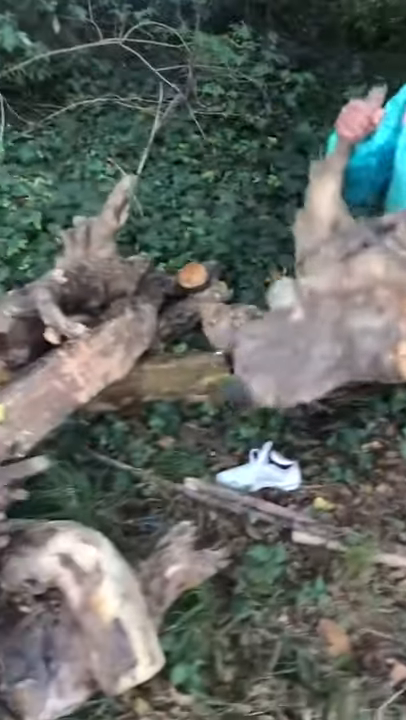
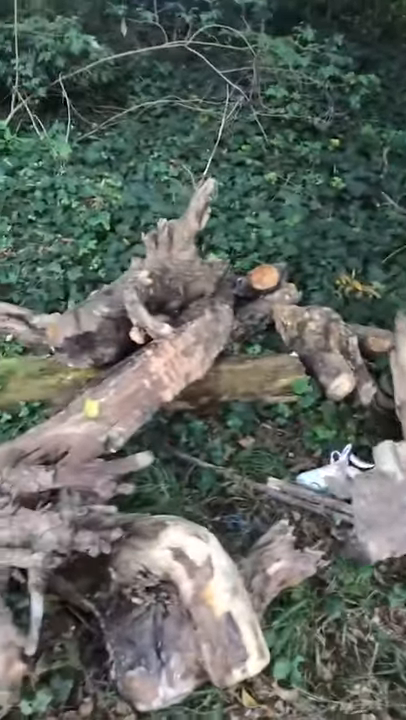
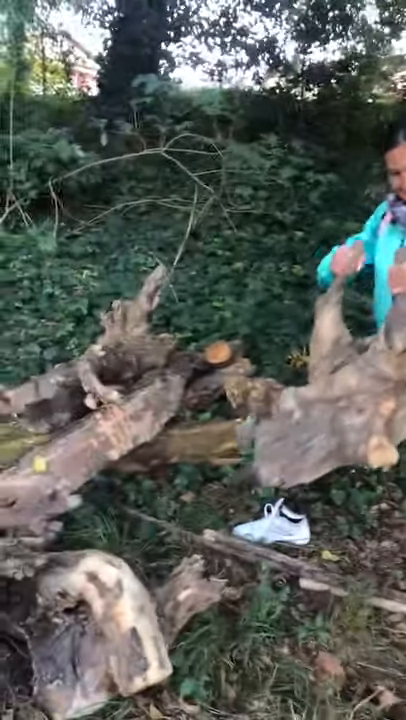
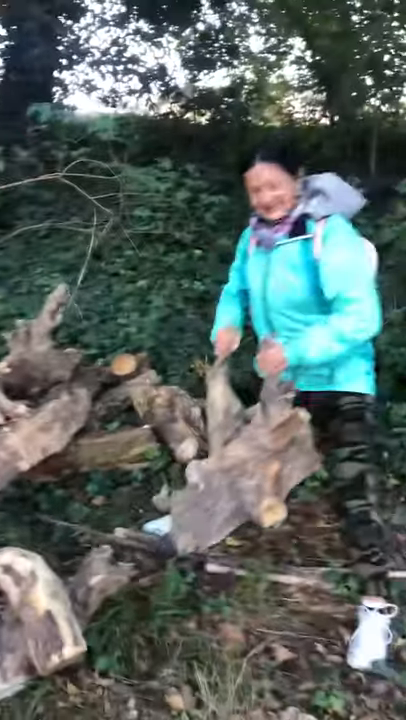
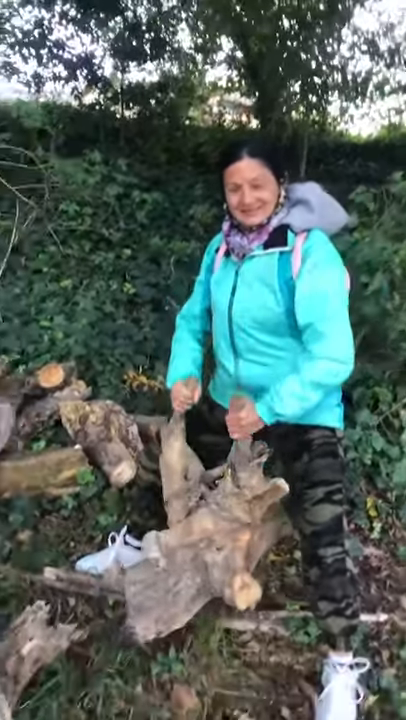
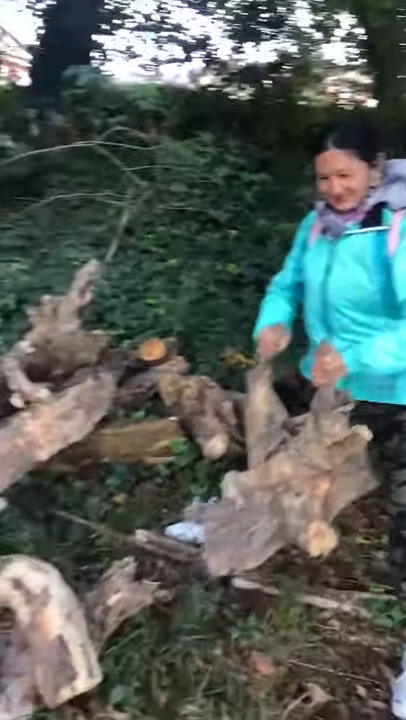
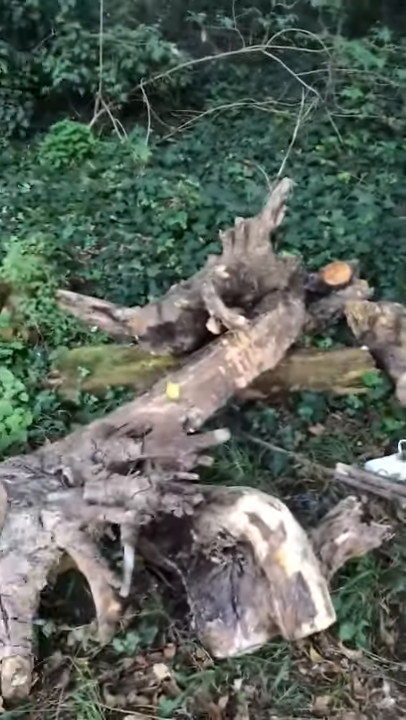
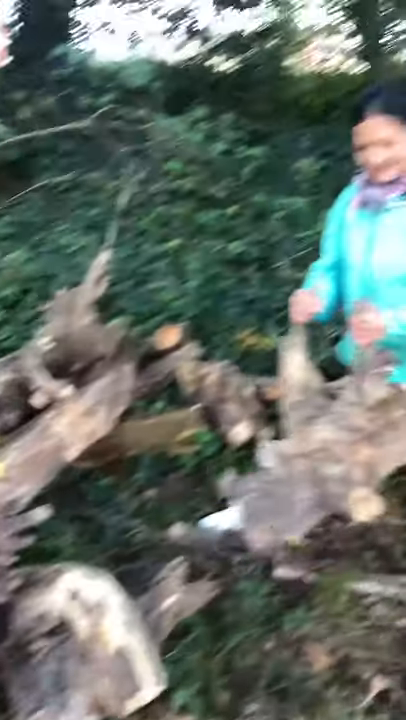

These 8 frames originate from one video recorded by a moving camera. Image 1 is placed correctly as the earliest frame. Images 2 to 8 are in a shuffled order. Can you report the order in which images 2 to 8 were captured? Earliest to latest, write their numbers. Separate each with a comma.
2, 7, 8, 5, 6, 3, 4
